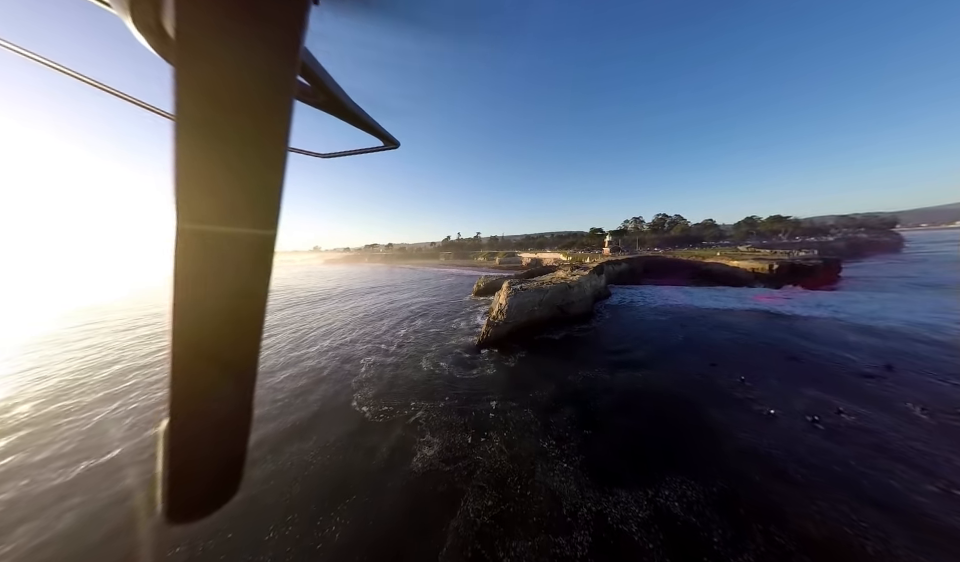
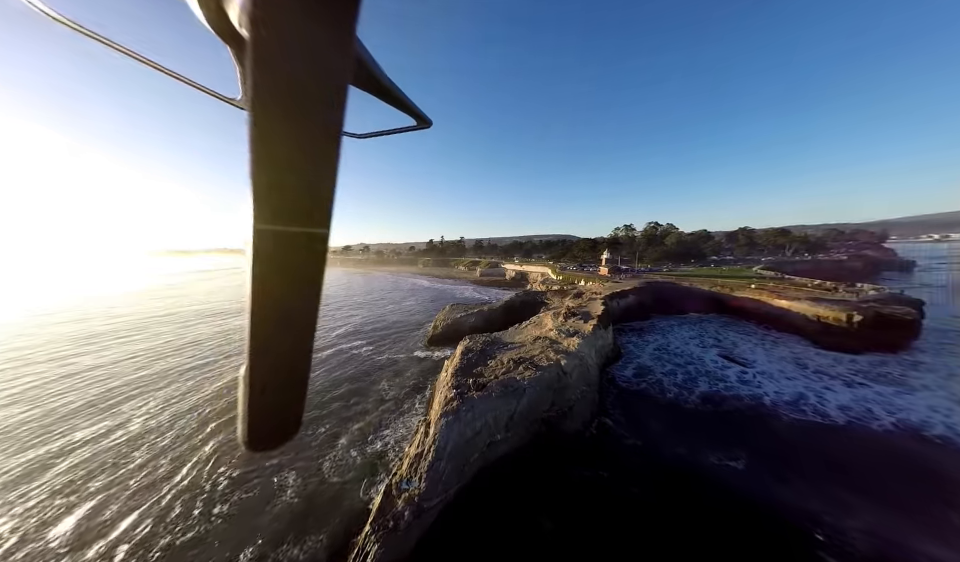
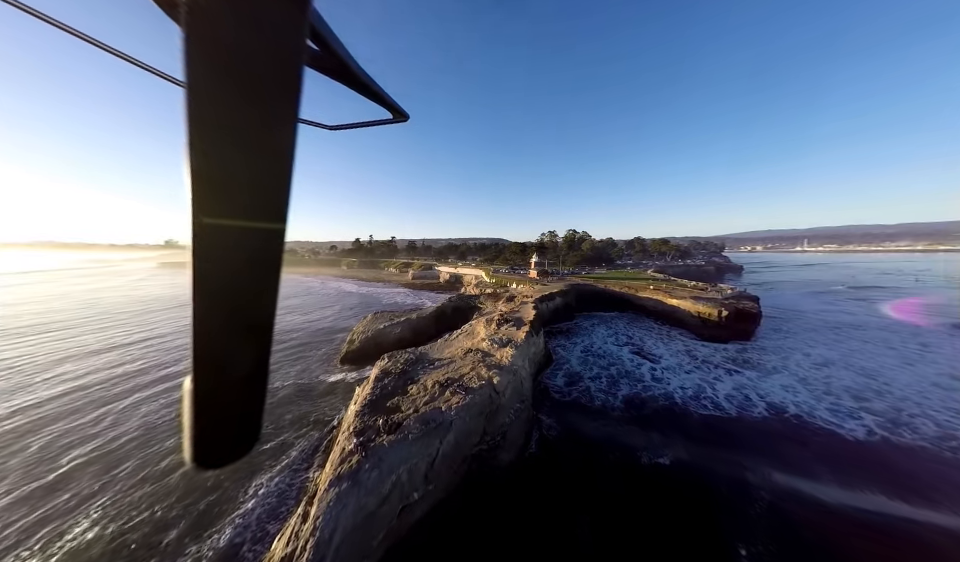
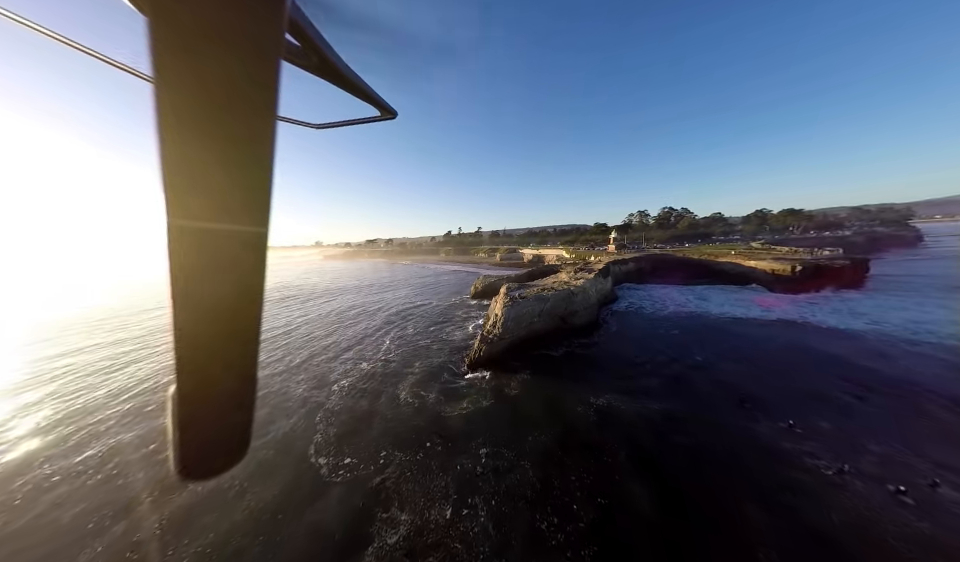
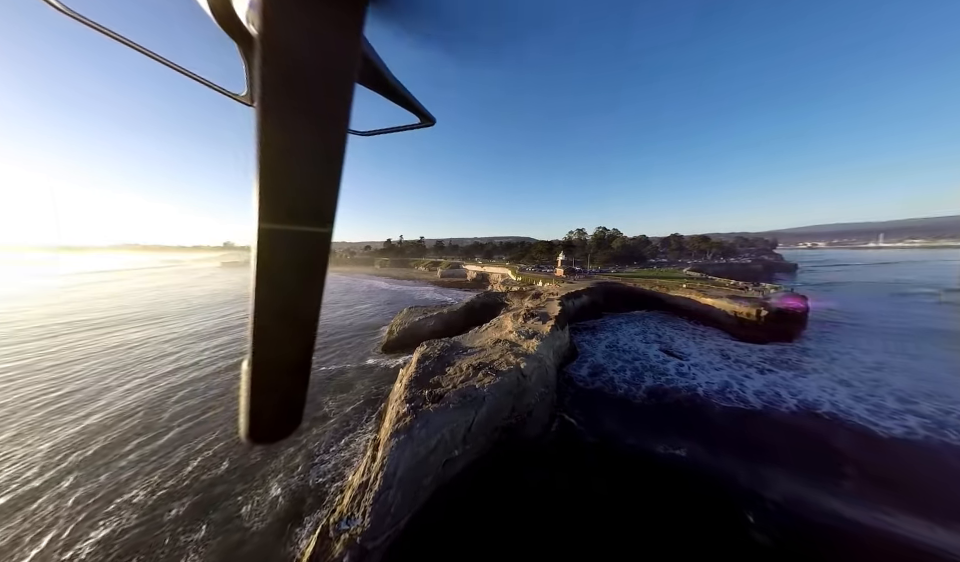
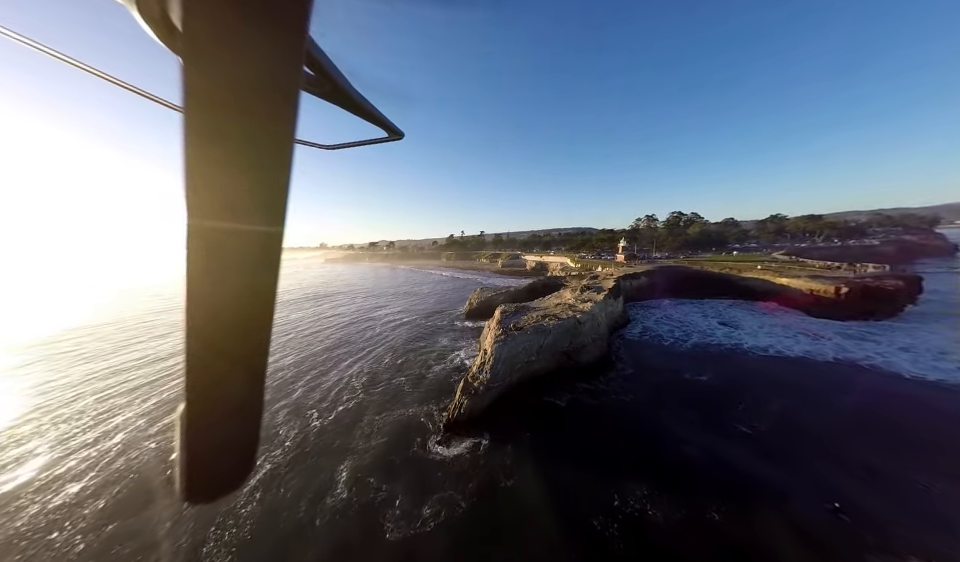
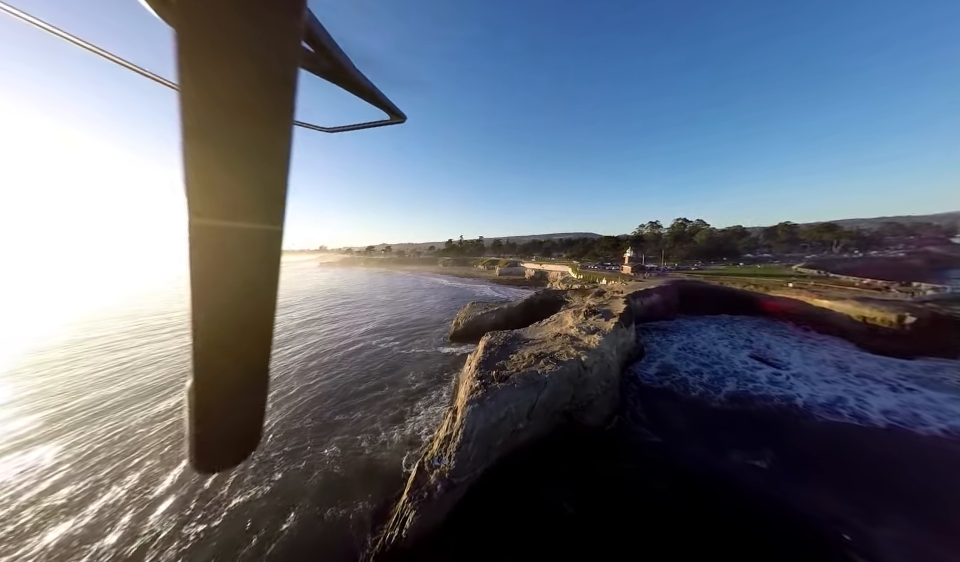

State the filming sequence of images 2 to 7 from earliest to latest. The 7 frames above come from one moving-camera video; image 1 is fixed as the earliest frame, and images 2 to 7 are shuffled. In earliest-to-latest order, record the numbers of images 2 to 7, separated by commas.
4, 6, 7, 2, 5, 3
